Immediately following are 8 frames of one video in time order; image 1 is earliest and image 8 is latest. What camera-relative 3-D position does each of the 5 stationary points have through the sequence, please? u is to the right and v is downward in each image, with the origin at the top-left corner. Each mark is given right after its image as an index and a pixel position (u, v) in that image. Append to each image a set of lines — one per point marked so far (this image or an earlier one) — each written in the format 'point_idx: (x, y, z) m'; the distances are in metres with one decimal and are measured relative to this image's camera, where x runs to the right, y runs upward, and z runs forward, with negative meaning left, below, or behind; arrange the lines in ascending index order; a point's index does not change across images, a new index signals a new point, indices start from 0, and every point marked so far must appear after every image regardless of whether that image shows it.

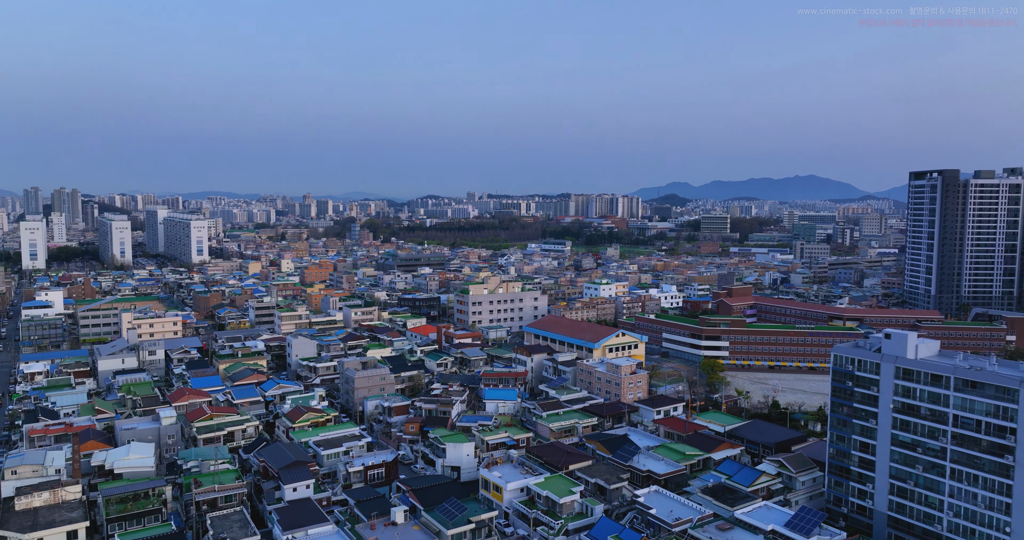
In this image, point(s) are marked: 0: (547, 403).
0: (+0.7, -2.7, +15.9) m
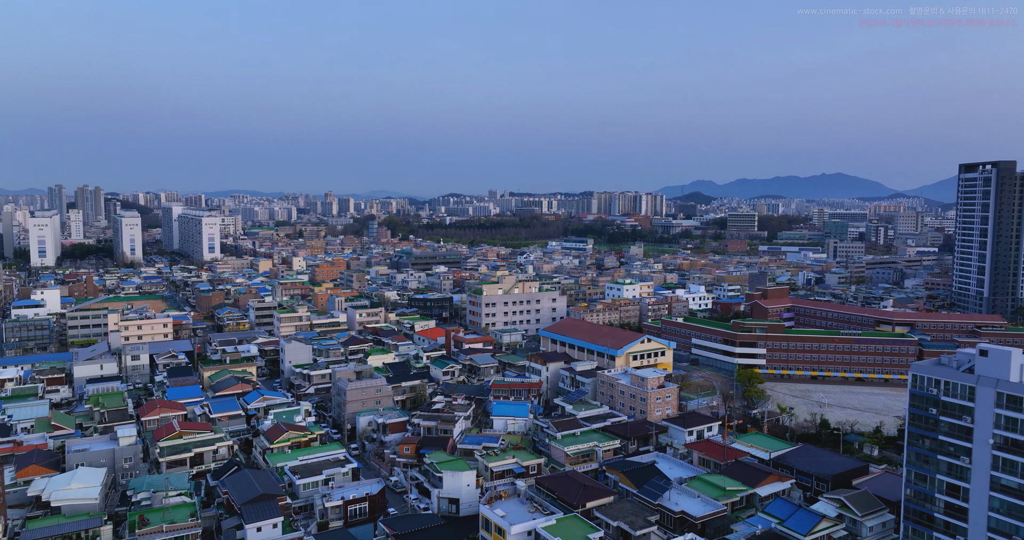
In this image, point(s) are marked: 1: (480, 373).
0: (+0.9, -2.6, +14.0) m
1: (-0.7, -2.4, +18.3) m
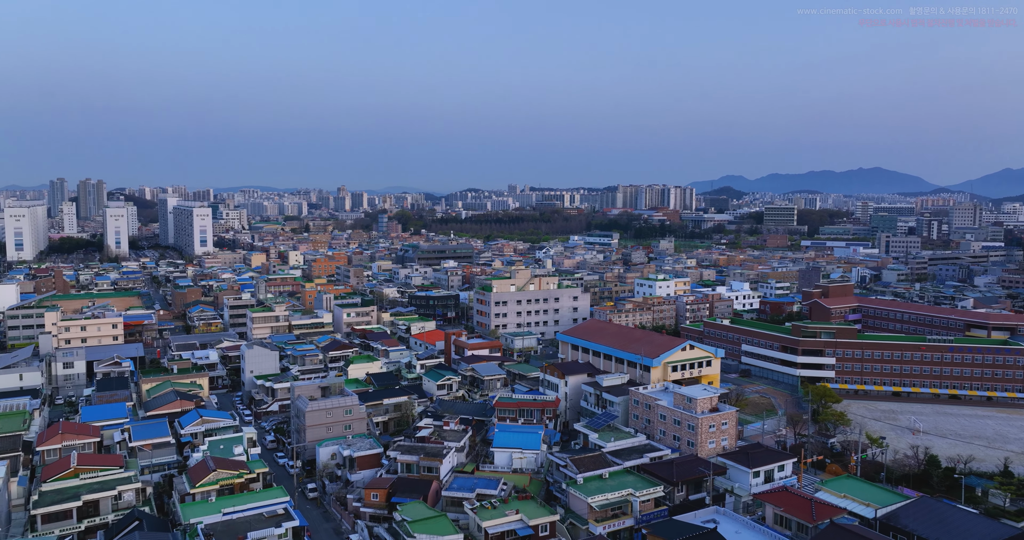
0: (+1.0, -2.5, +10.6) m
1: (-0.5, -2.2, +14.9) m
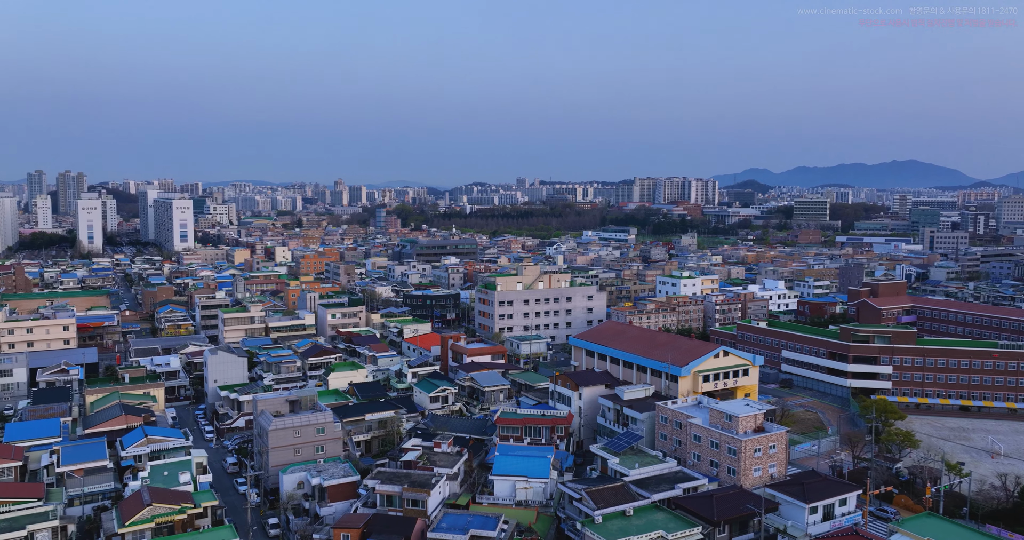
0: (+1.0, -2.3, +8.6) m
1: (-0.4, -2.1, +12.9) m
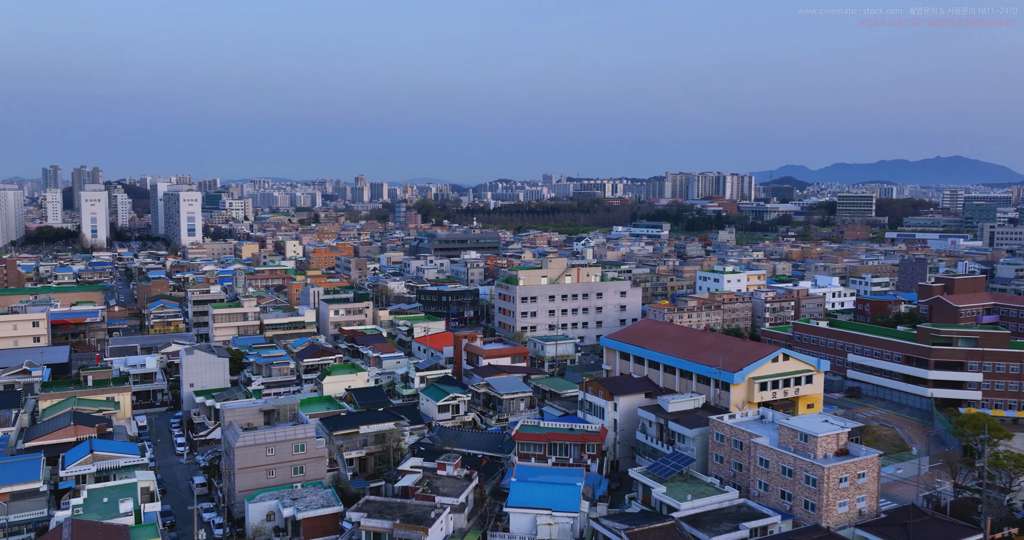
0: (+1.2, -2.2, +6.7) m
1: (-0.1, -1.9, +11.0) m
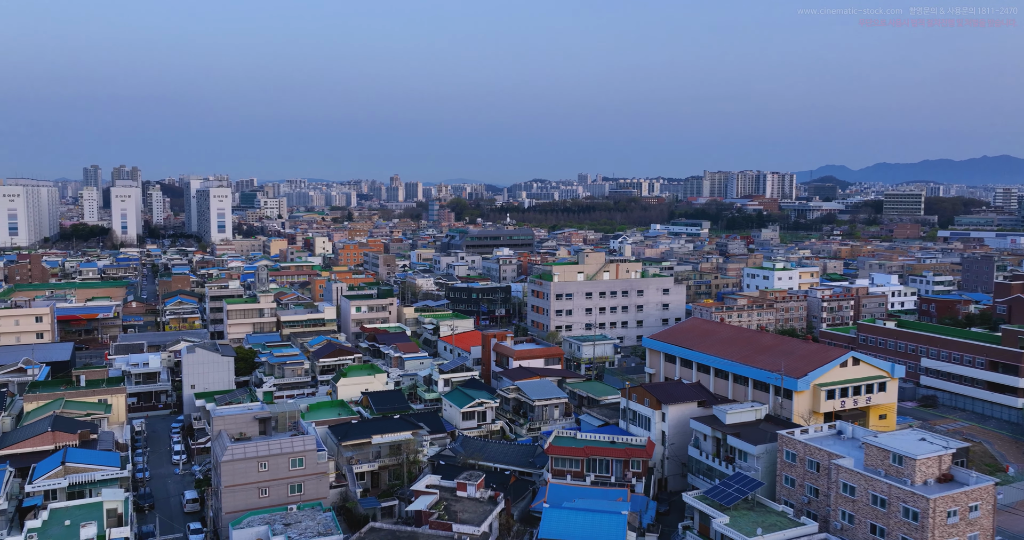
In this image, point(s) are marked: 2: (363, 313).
0: (+1.4, -2.1, +5.4) m
1: (+0.3, -1.8, +9.8) m
2: (-2.8, -0.8, +15.3) m
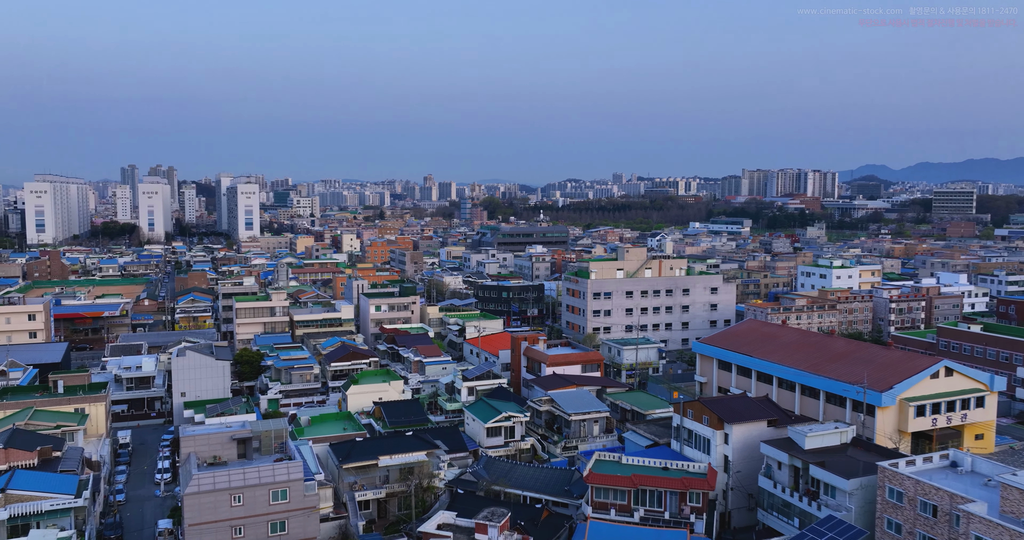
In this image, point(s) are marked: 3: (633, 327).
0: (+1.6, -2.0, +4.1) m
1: (+0.6, -1.8, +8.5) m
2: (-2.2, -0.7, +14.0) m
3: (+2.2, -1.0, +14.6) m
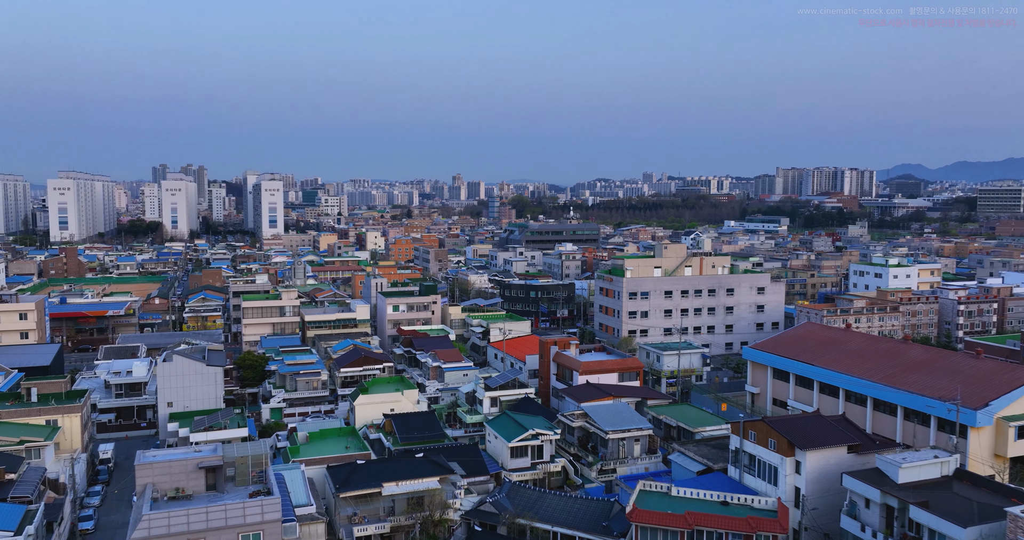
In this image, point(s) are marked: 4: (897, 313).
0: (+1.6, -1.9, +2.9) m
1: (+0.9, -1.7, +7.4) m
2: (-1.7, -0.7, +13.0) m
3: (+2.7, -1.0, +13.4) m
4: (+6.1, -0.7, +12.7) m
